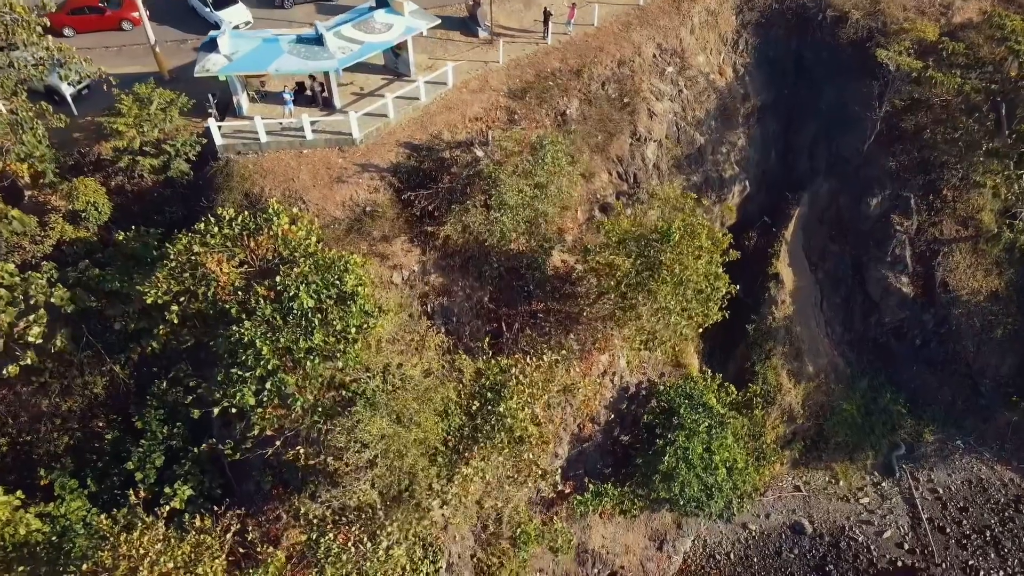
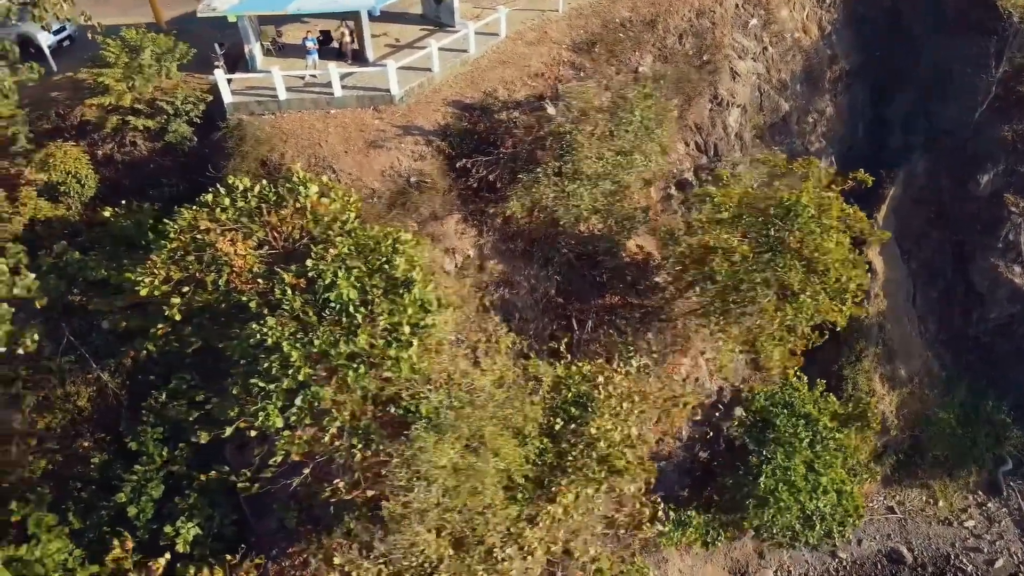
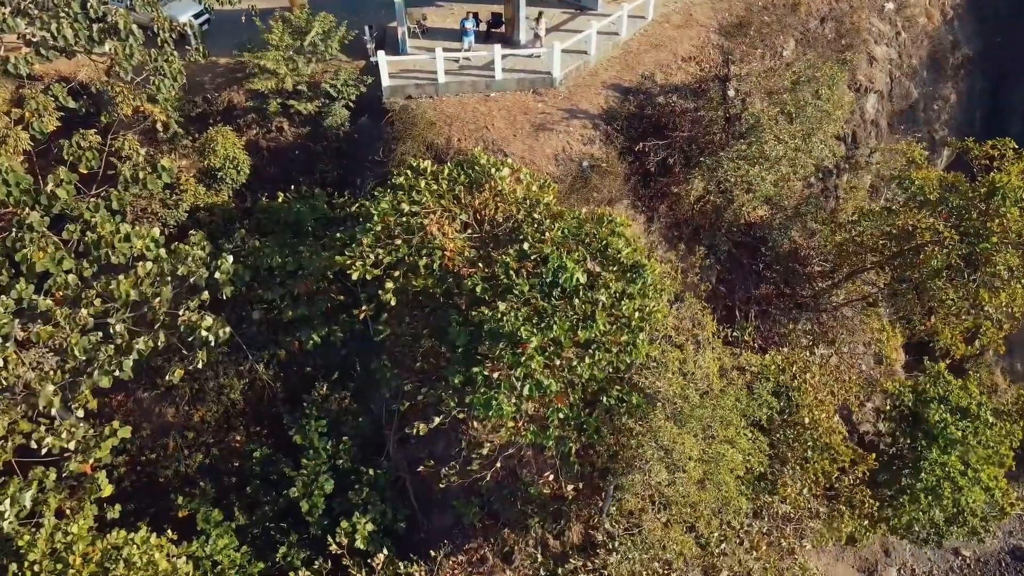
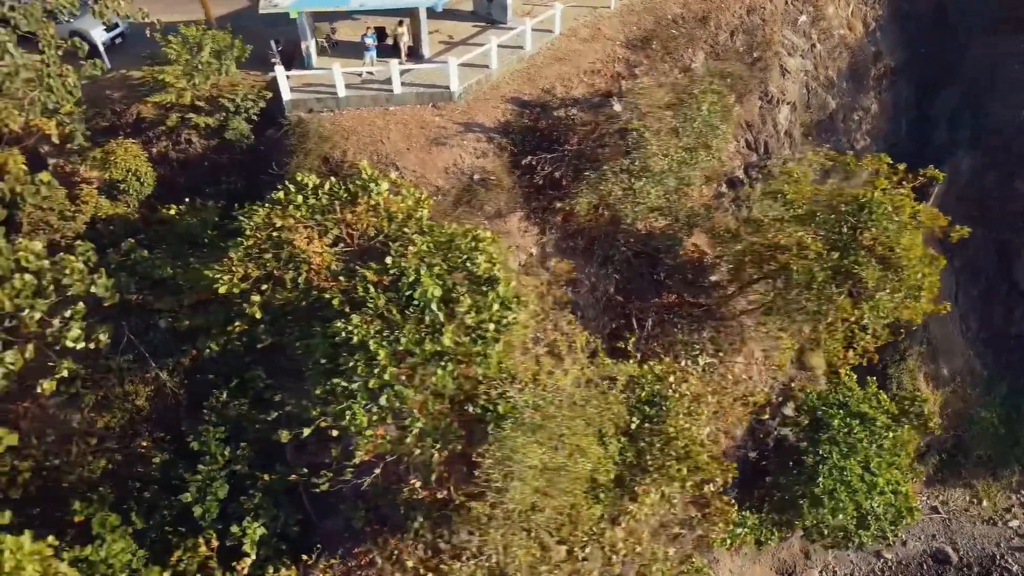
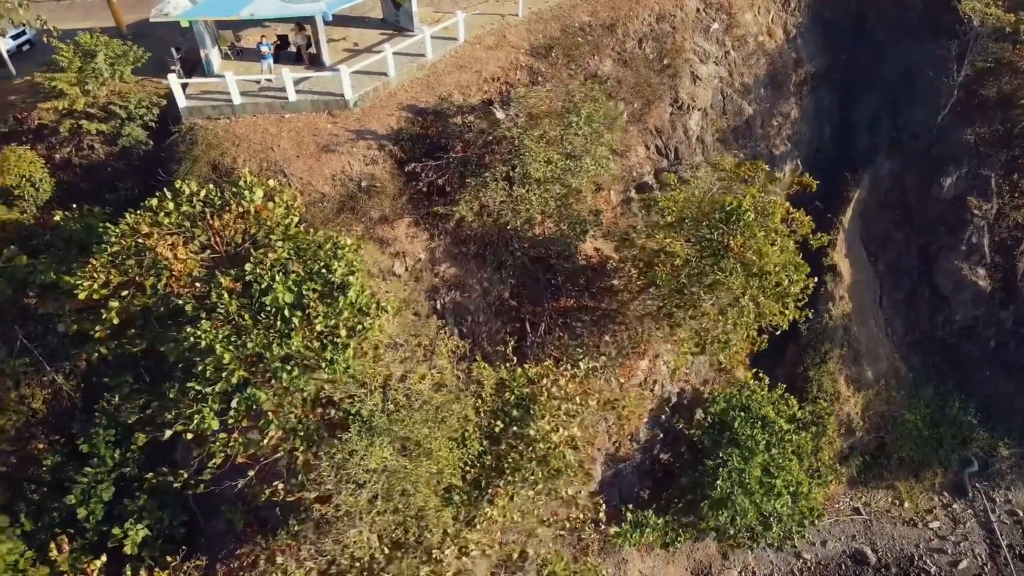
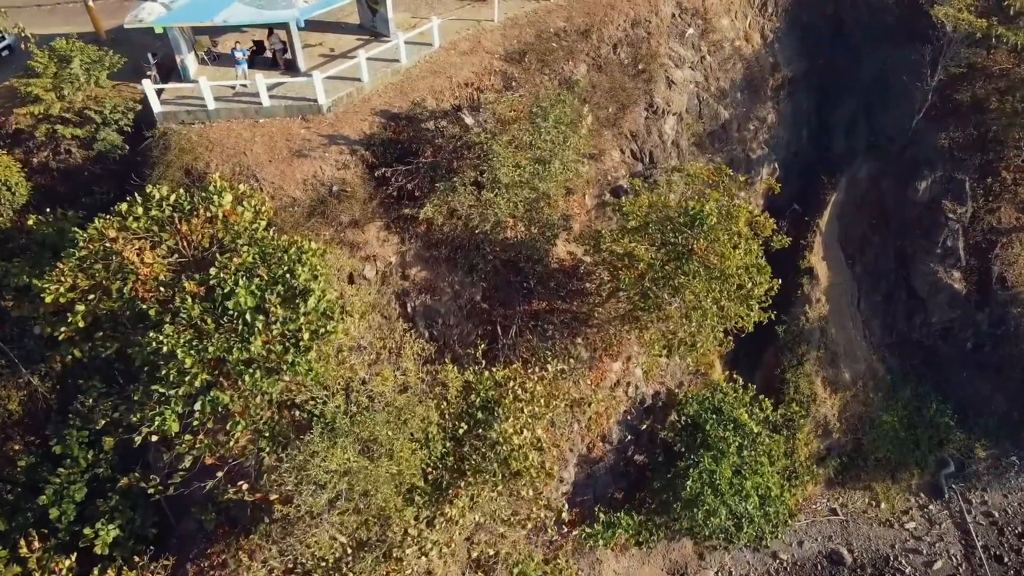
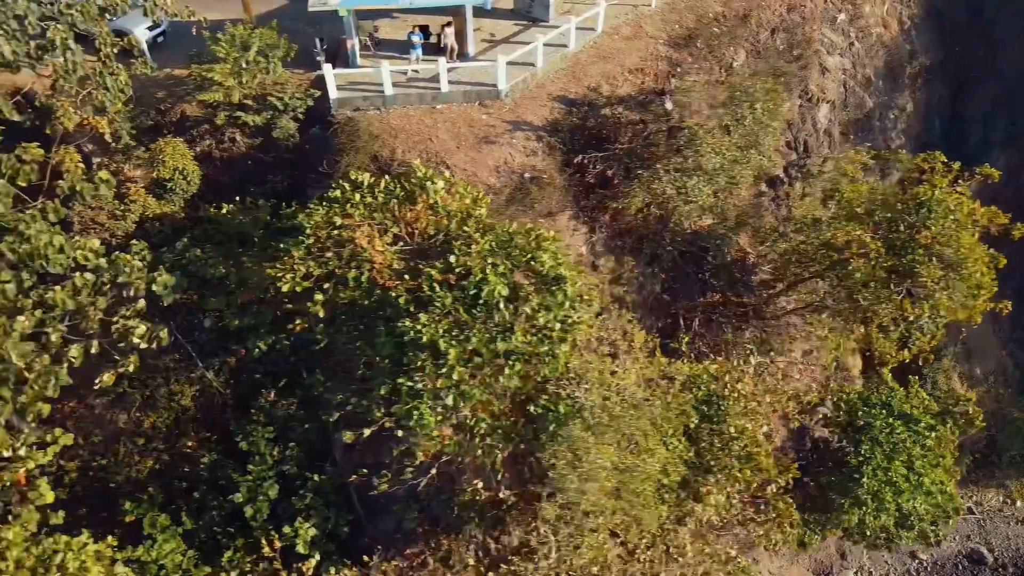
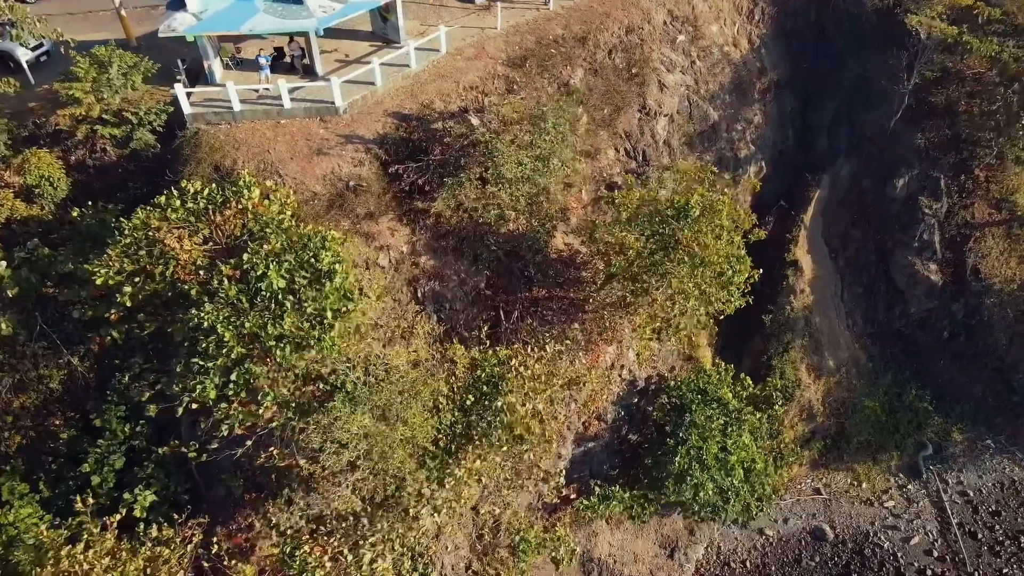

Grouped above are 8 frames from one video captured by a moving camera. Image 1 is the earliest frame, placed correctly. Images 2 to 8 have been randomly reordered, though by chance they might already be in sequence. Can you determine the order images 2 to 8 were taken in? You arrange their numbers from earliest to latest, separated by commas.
8, 6, 5, 2, 4, 7, 3
